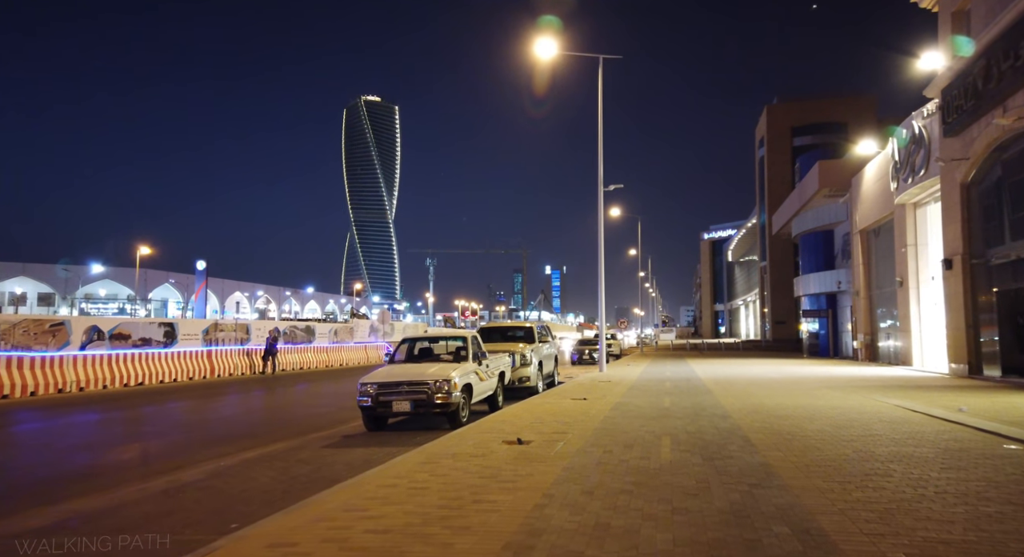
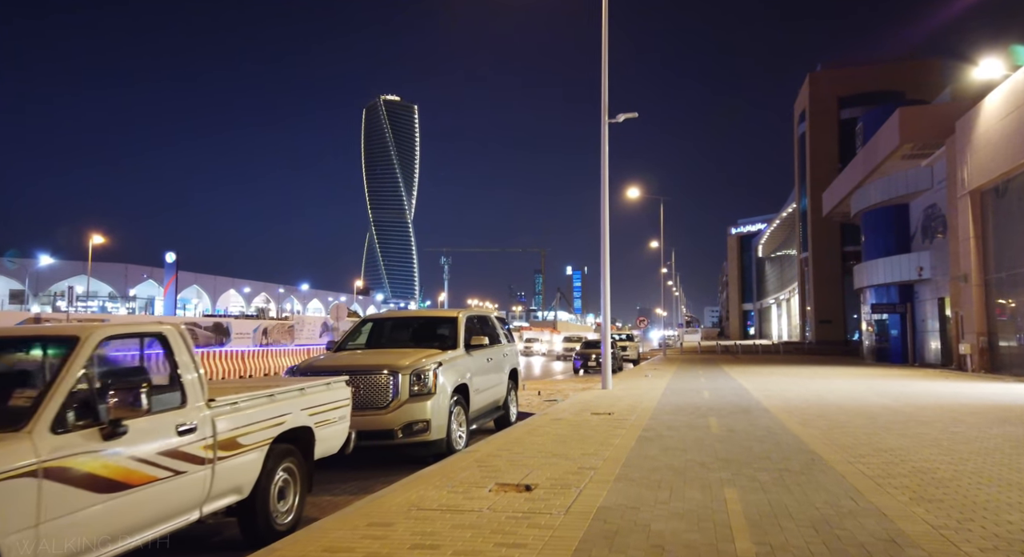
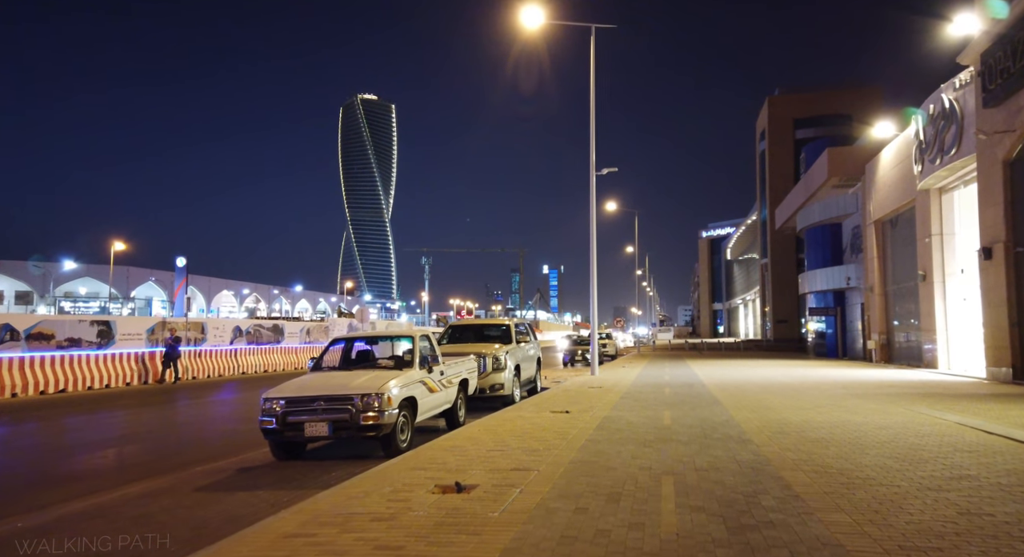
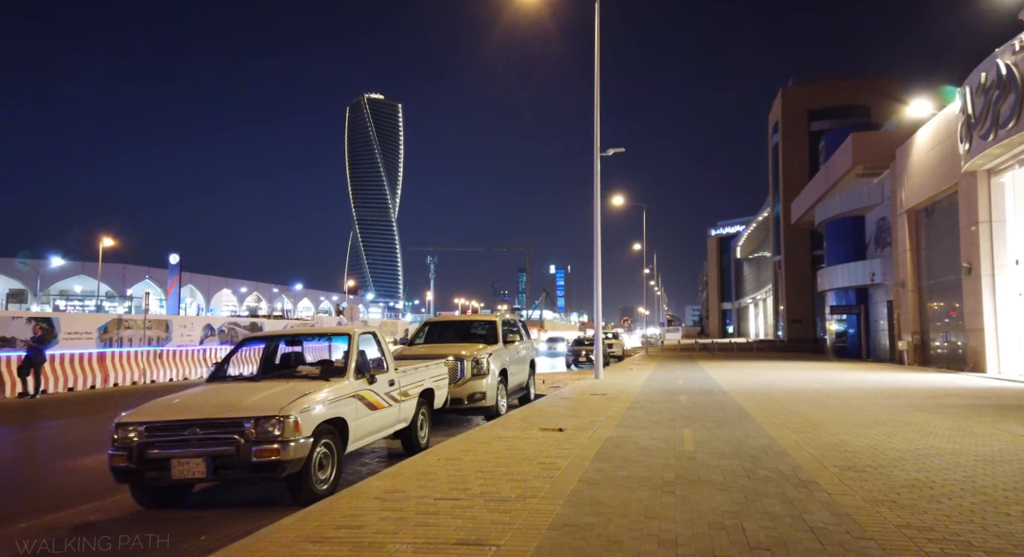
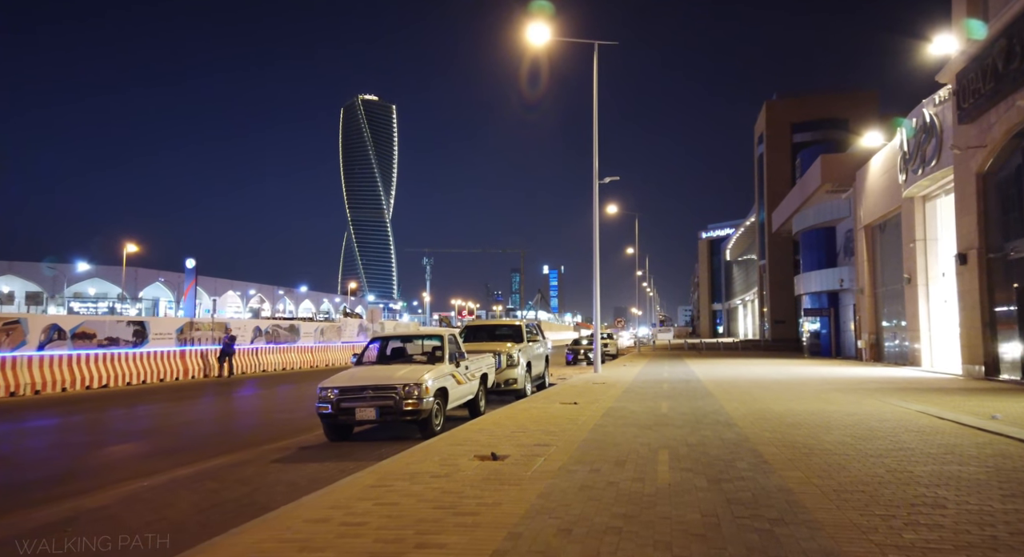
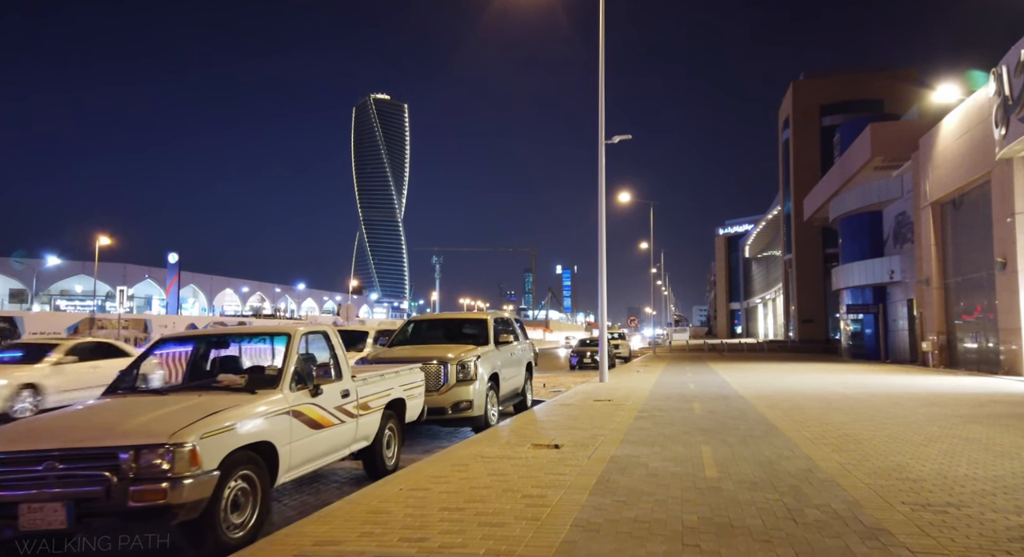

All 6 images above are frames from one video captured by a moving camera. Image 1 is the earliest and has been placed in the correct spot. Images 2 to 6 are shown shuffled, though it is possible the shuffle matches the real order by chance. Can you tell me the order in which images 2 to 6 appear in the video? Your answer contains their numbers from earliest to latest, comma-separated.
5, 3, 4, 6, 2
